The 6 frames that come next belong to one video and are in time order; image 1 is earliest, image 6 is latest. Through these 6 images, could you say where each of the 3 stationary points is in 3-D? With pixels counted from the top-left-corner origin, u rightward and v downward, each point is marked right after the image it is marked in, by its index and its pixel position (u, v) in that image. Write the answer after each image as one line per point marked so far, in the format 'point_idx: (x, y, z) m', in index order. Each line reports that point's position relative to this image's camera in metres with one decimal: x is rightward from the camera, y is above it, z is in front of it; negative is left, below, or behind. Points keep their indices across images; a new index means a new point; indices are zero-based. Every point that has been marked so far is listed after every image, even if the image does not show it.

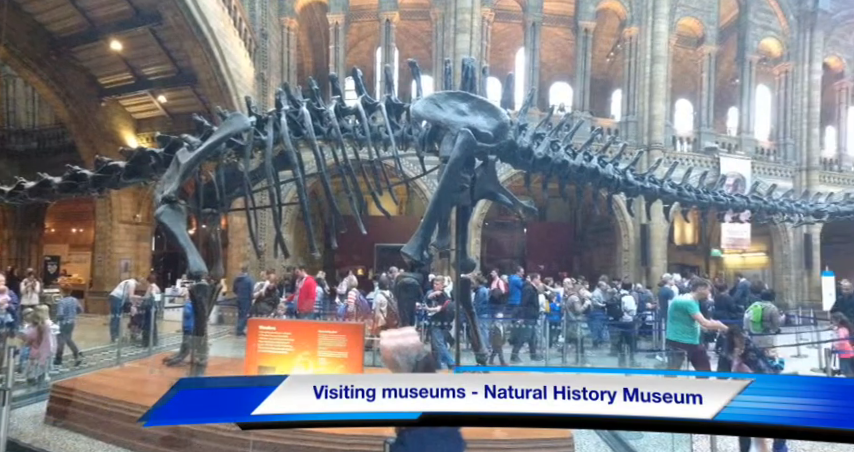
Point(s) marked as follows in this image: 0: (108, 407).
0: (-2.8, -1.6, +5.3) m
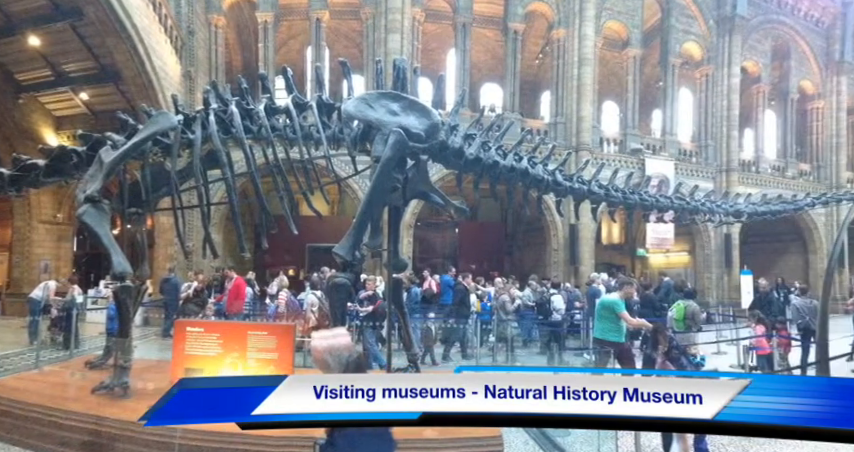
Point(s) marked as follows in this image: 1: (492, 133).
0: (-3.5, -1.6, +5.2) m
1: (+0.7, +1.1, +7.0) m
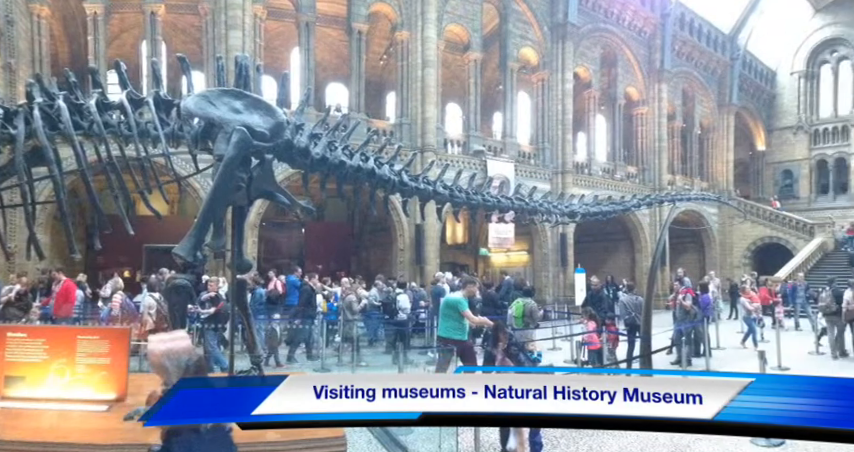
0: (-5.0, -1.6, +4.7) m
1: (-1.0, +1.1, +7.0) m
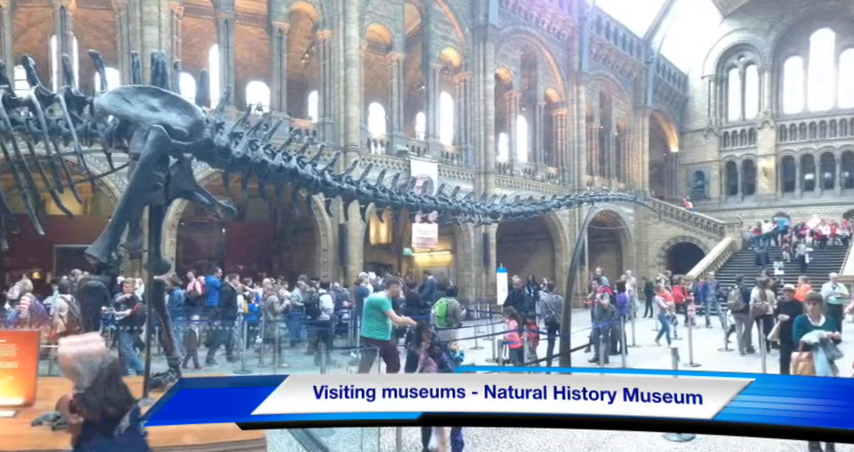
0: (-5.7, -1.6, +4.5) m
1: (-1.9, +1.1, +6.9) m
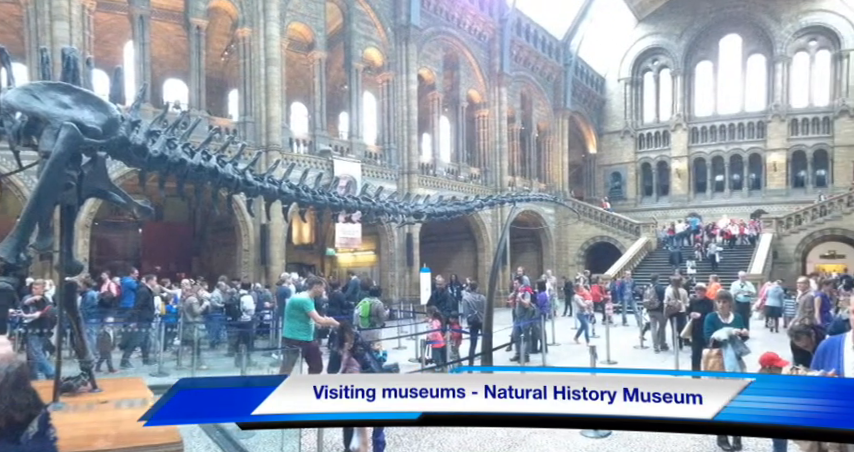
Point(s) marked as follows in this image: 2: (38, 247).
0: (-6.4, -1.6, +4.1) m
1: (-2.7, +1.1, +6.8) m
2: (-3.8, -0.2, +5.7) m
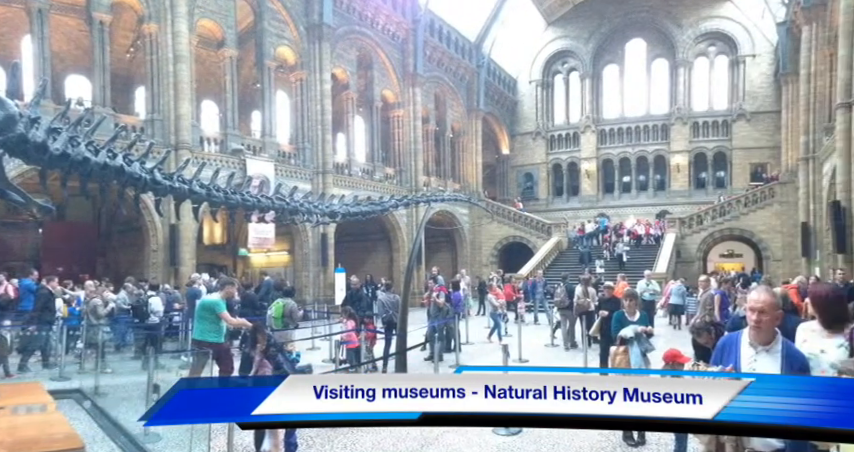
0: (-7.2, -1.6, +3.7) m
1: (-3.6, +1.1, +6.6) m
2: (-4.6, -0.2, +5.5) m
